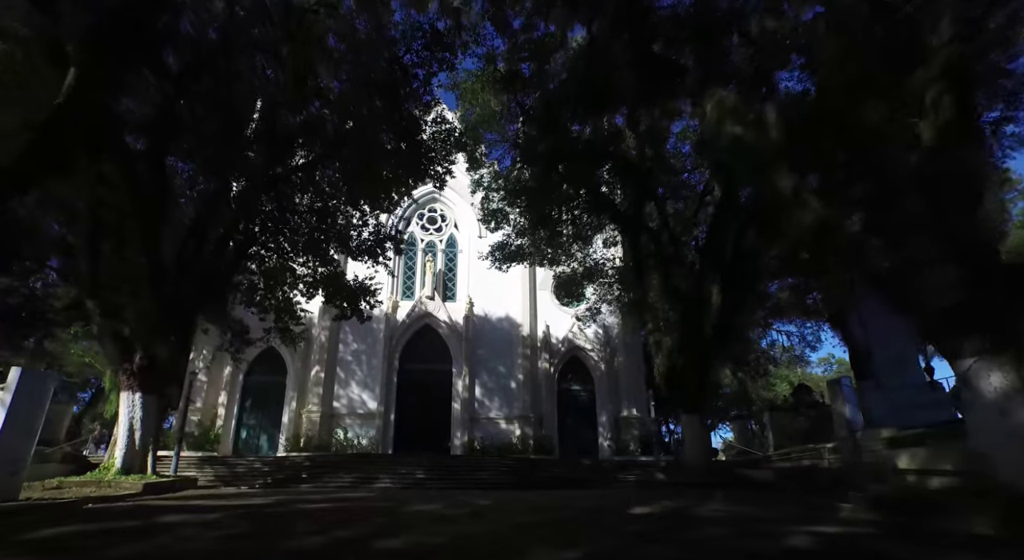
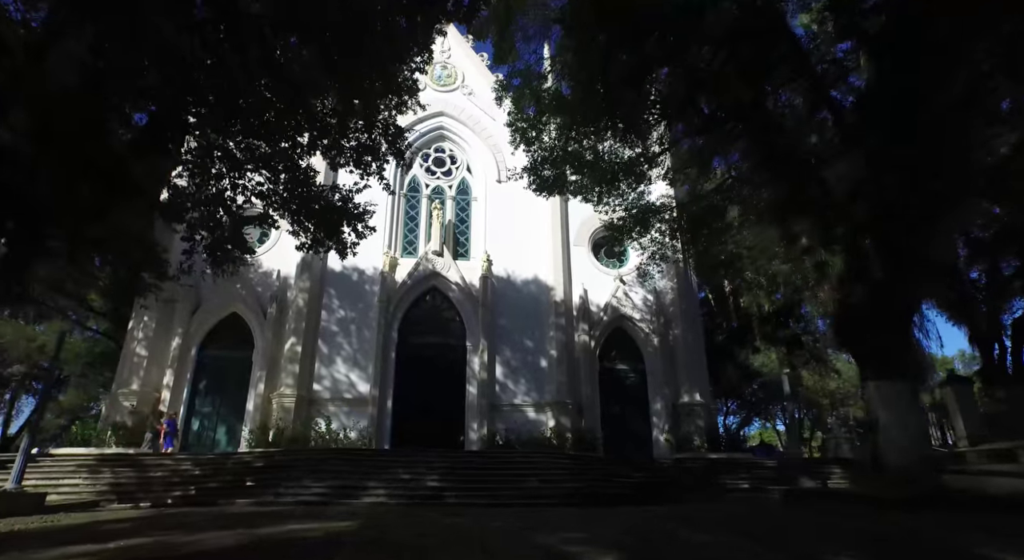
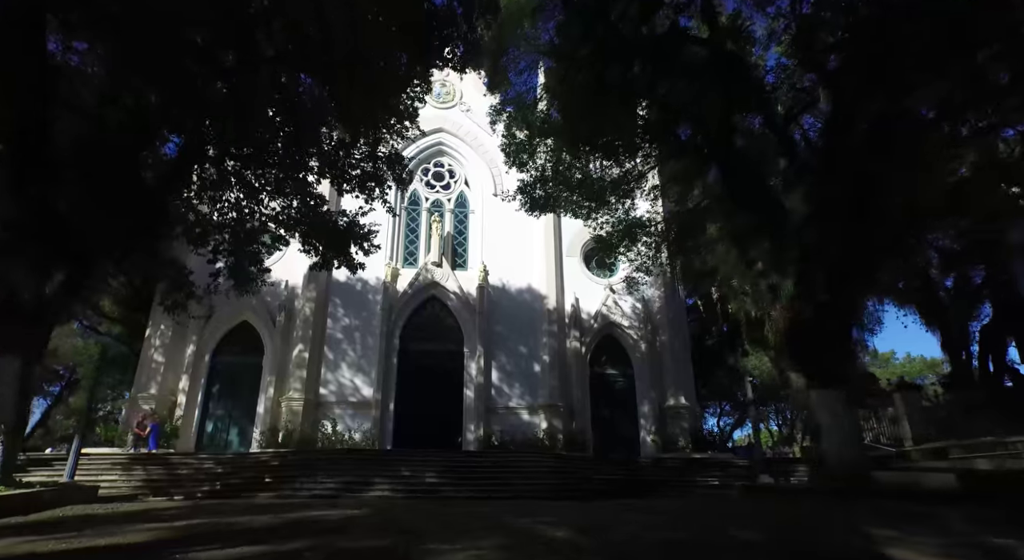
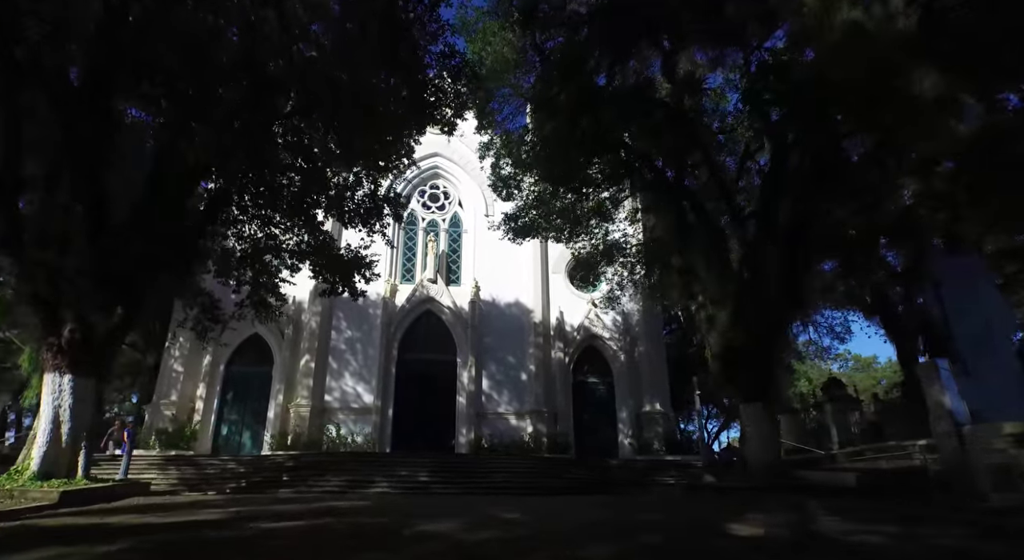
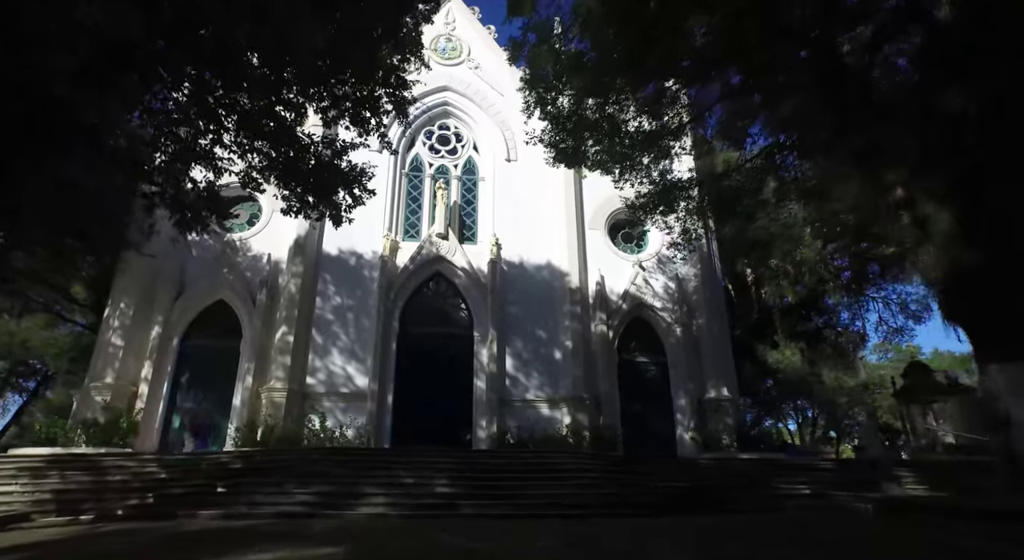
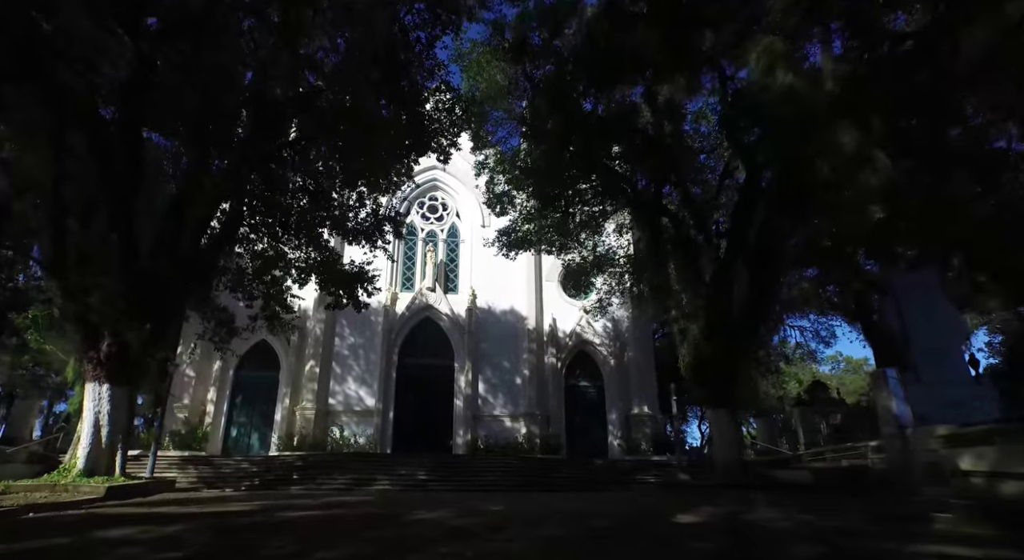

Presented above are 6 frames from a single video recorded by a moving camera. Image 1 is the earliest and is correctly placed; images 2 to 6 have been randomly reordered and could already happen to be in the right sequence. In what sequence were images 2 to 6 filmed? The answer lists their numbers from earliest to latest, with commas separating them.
6, 4, 3, 2, 5
